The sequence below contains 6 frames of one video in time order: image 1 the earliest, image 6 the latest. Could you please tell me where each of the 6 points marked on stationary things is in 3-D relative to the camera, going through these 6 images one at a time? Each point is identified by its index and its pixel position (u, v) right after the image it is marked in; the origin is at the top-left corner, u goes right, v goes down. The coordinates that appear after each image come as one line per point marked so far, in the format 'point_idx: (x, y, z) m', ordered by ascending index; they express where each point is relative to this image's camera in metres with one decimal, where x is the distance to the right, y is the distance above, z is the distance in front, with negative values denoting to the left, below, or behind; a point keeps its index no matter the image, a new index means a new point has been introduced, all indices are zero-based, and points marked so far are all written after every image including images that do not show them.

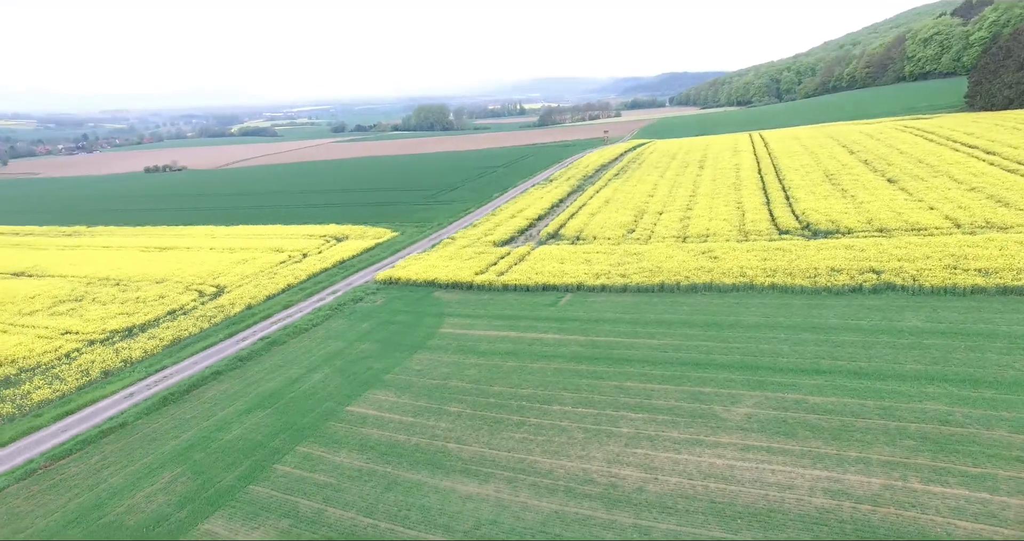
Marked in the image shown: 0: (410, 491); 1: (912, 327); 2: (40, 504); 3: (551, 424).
0: (-2.7, -5.3, +13.7) m
1: (+12.9, -1.9, +18.2) m
2: (-12.2, -5.9, +14.5) m
3: (+0.8, -4.3, +15.8) m
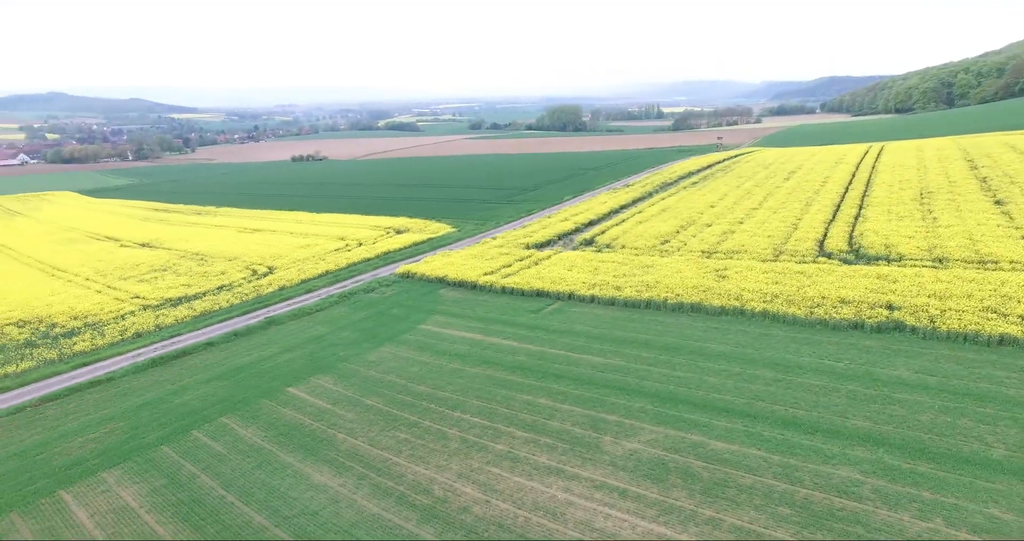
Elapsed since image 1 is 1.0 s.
0: (-6.2, -5.1, +14.3) m
1: (+10.2, -2.9, +15.2) m
2: (-15.3, -4.9, +17.2) m
3: (-2.2, -4.4, +15.6) m
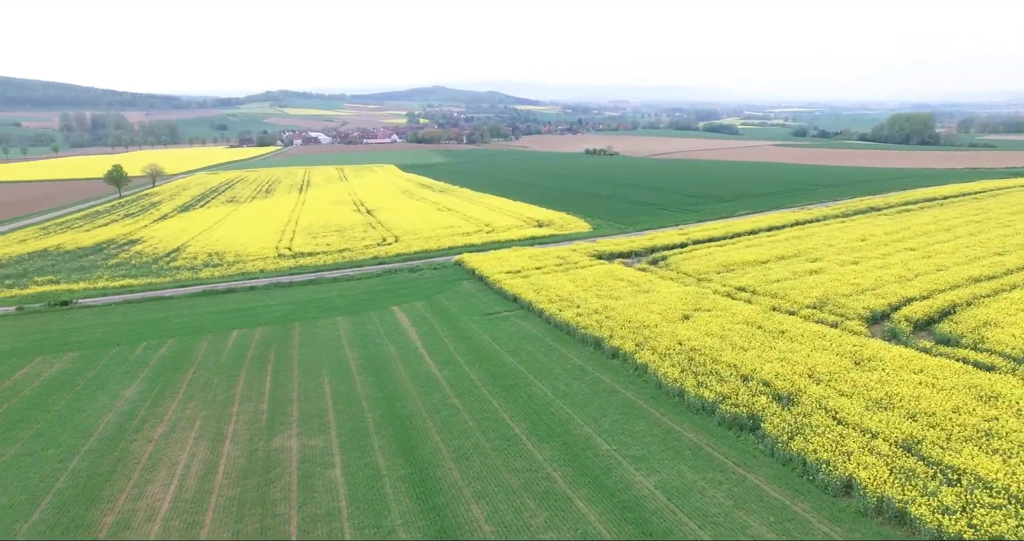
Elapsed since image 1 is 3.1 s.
0: (-12.8, -3.5, +18.5) m
1: (+2.0, -4.1, +11.0) m
2: (-19.1, -2.0, +25.4) m
3: (-8.7, -3.6, +17.6) m
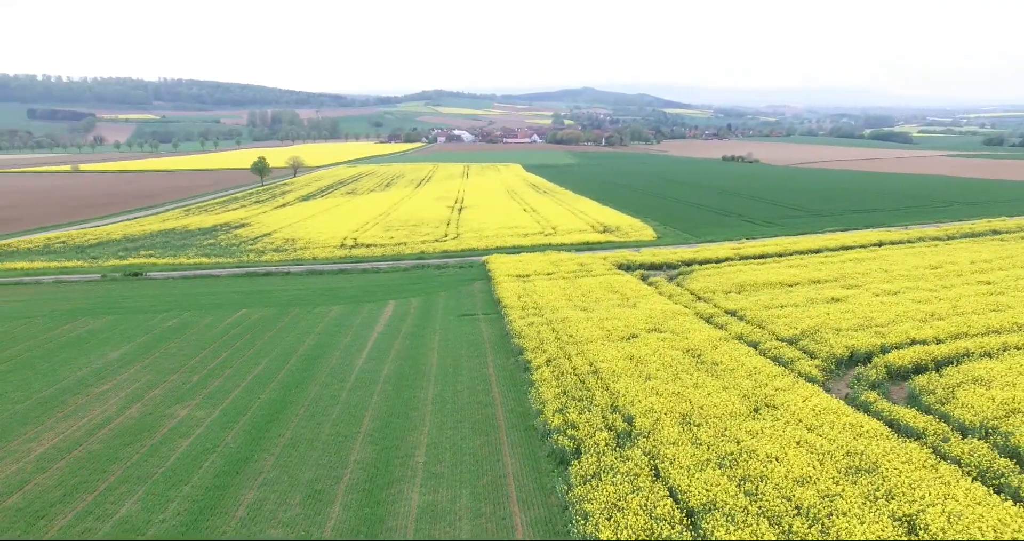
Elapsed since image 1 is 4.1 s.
0: (-14.8, -2.7, +21.5) m
1: (-2.2, -4.2, +10.7) m
2: (-19.2, -0.8, +29.7) m
3: (-11.0, -3.0, +19.6) m
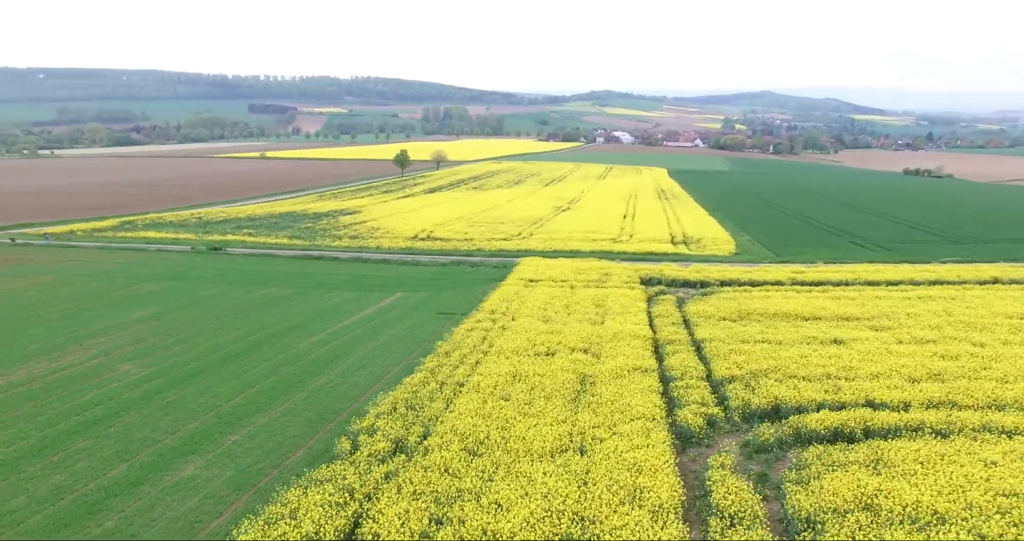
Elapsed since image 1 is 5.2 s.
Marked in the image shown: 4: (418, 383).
0: (-15.9, -1.5, +25.2) m
1: (-6.8, -4.0, +11.5) m
2: (-17.7, +0.7, +34.3) m
3: (-12.8, -2.1, +22.4) m
4: (-2.4, -3.0, +14.8) m
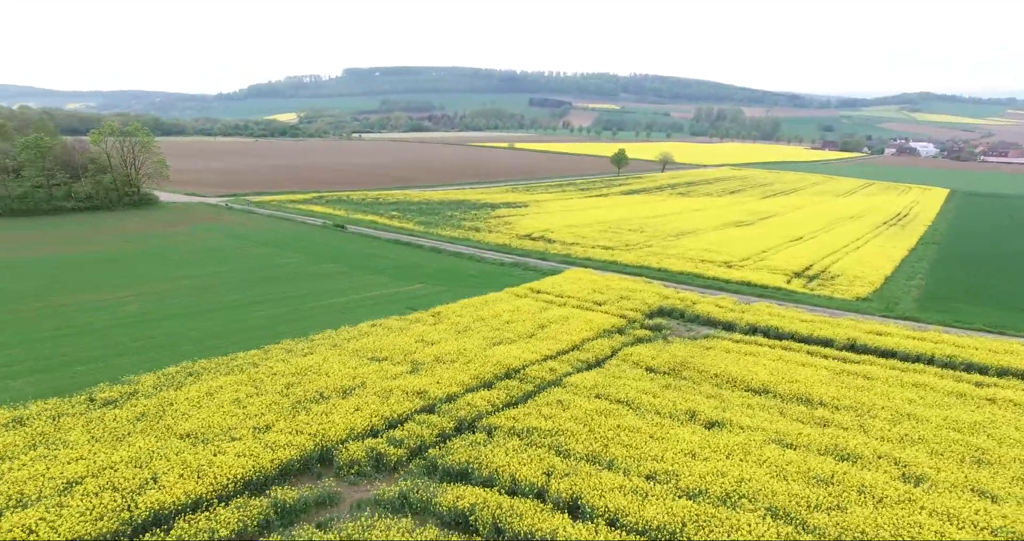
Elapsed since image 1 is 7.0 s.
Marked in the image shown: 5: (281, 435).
0: (-15.3, +0.4, +31.7) m
1: (-13.5, -2.9, +15.5) m
2: (-12.7, +2.6, +40.6) m
3: (-13.8, -0.5, +27.8) m
4: (-8.0, -2.7, +16.5) m
5: (-4.6, -3.6, +12.1) m
